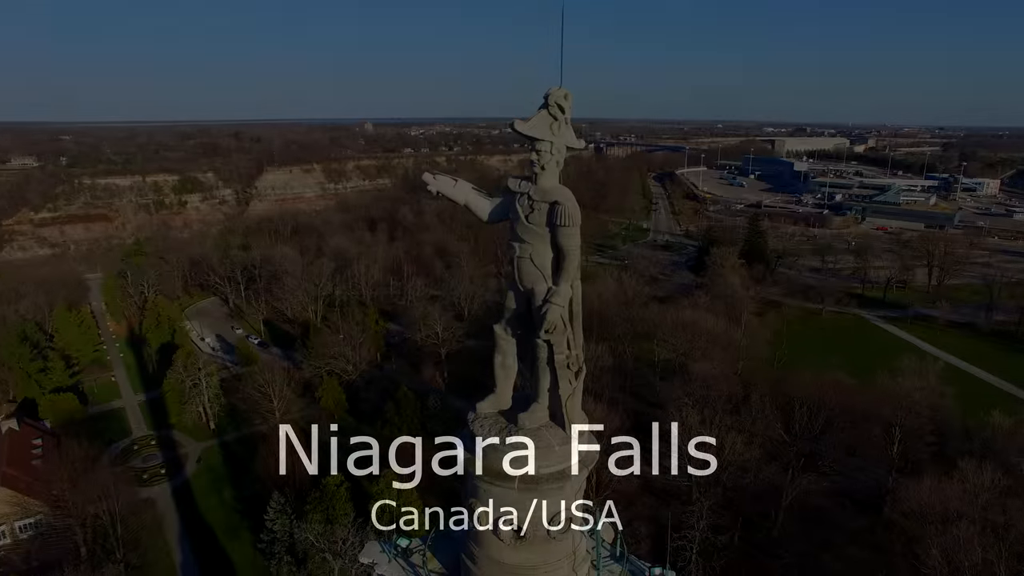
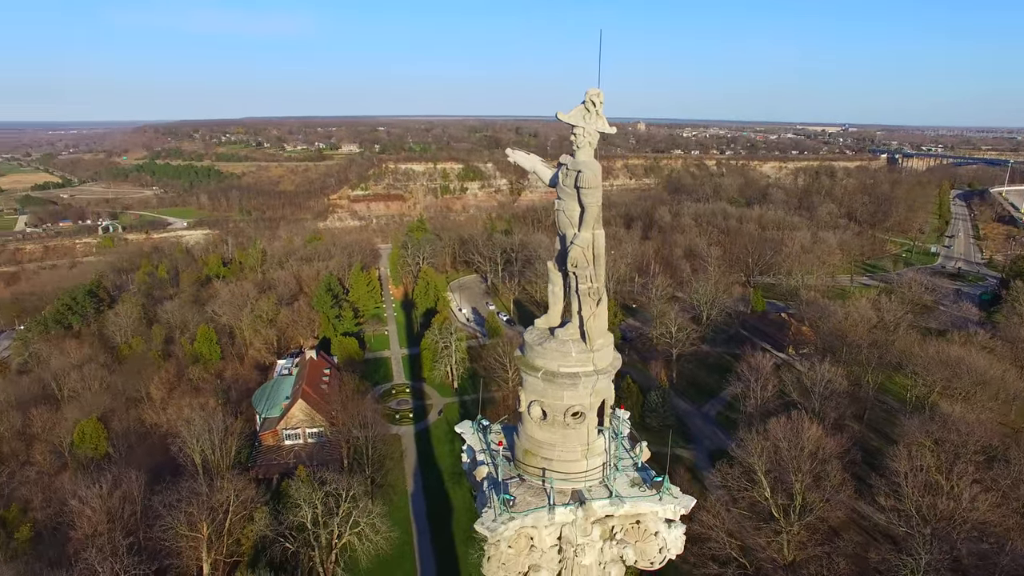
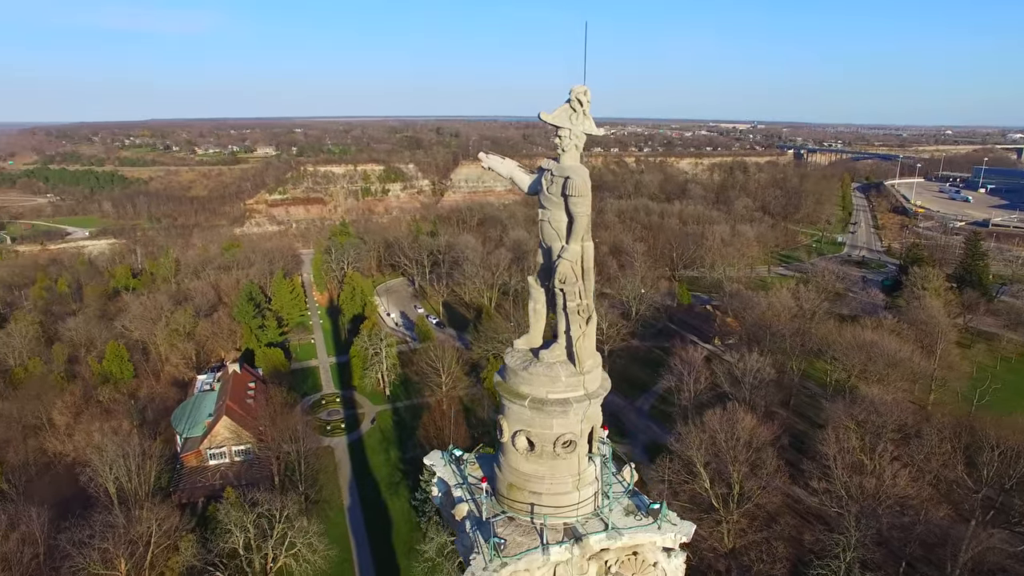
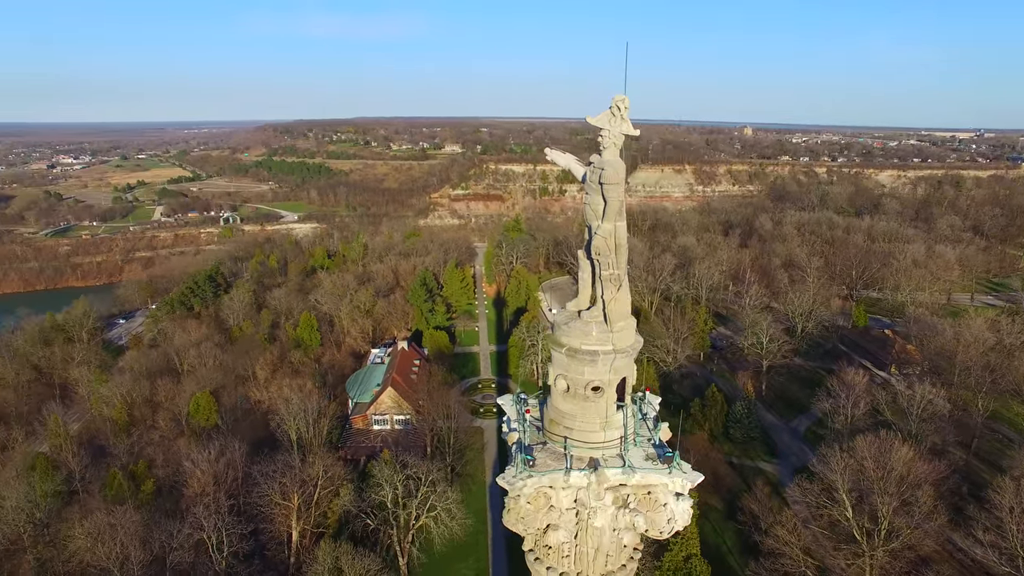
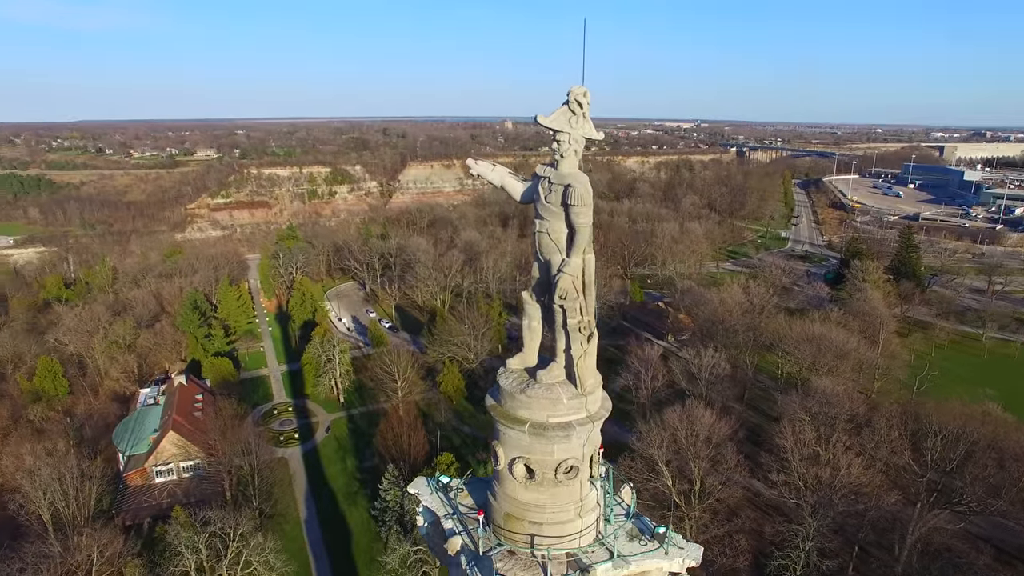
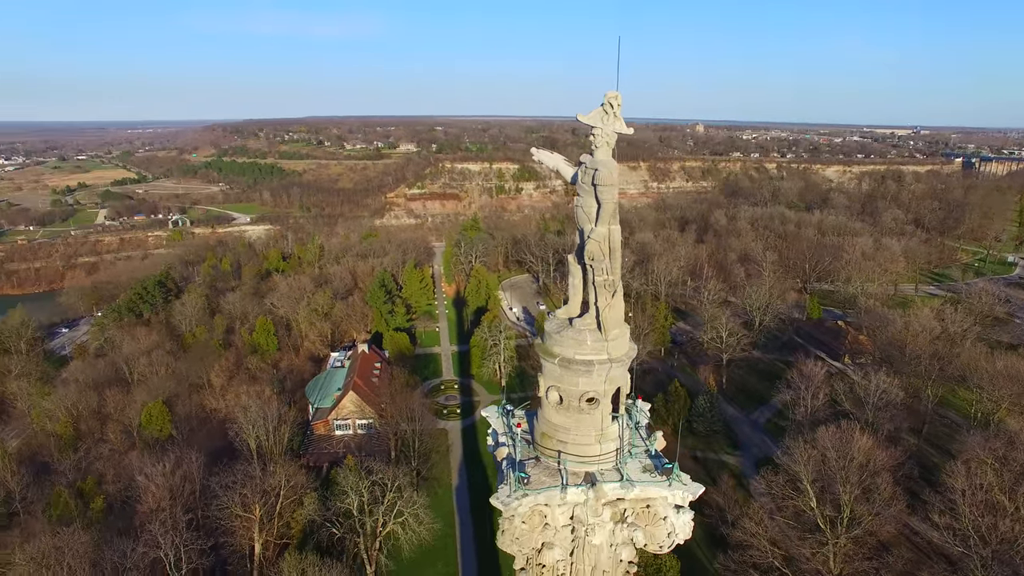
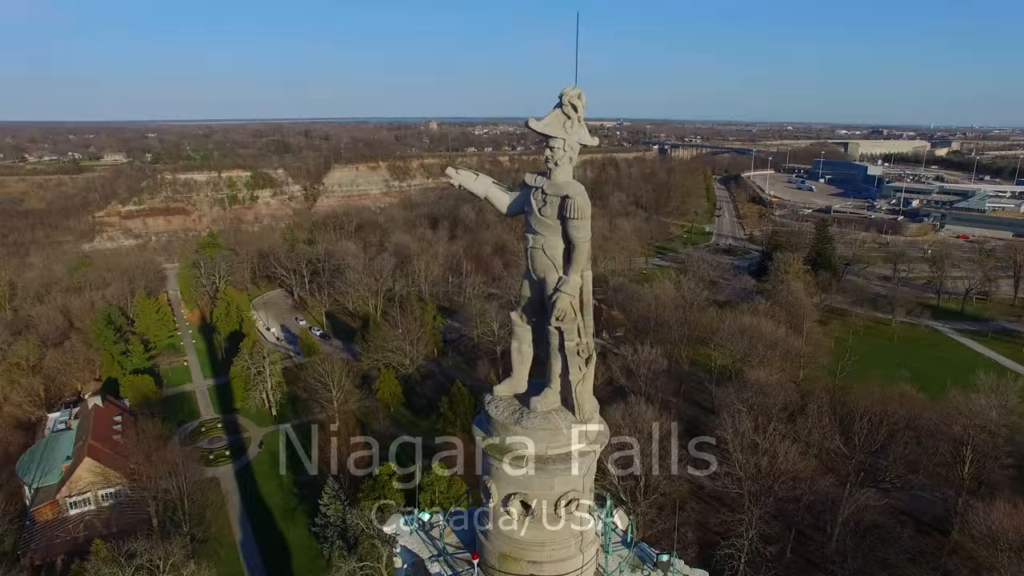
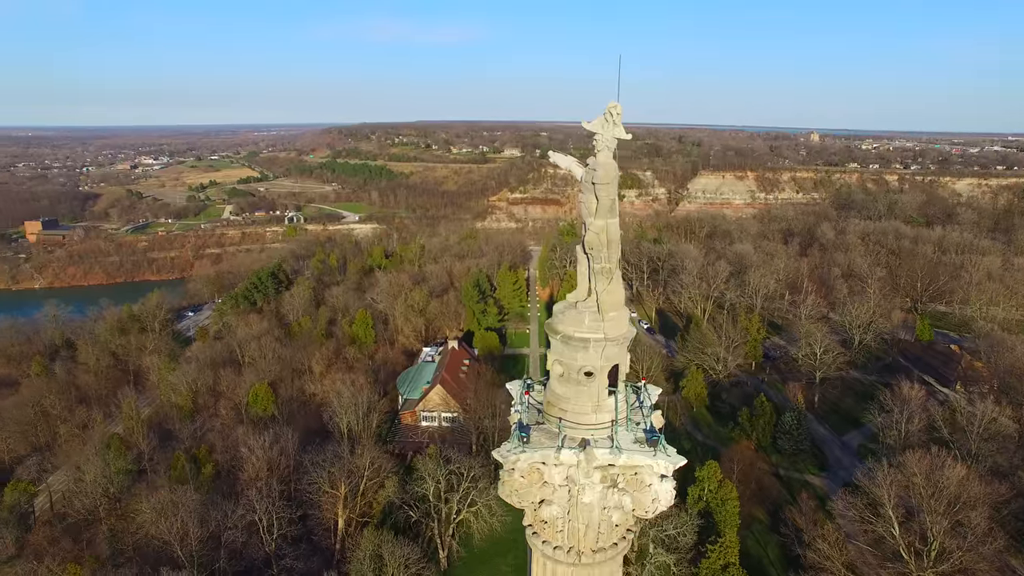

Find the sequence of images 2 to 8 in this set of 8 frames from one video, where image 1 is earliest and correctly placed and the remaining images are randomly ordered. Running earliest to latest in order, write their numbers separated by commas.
7, 5, 3, 2, 6, 4, 8
